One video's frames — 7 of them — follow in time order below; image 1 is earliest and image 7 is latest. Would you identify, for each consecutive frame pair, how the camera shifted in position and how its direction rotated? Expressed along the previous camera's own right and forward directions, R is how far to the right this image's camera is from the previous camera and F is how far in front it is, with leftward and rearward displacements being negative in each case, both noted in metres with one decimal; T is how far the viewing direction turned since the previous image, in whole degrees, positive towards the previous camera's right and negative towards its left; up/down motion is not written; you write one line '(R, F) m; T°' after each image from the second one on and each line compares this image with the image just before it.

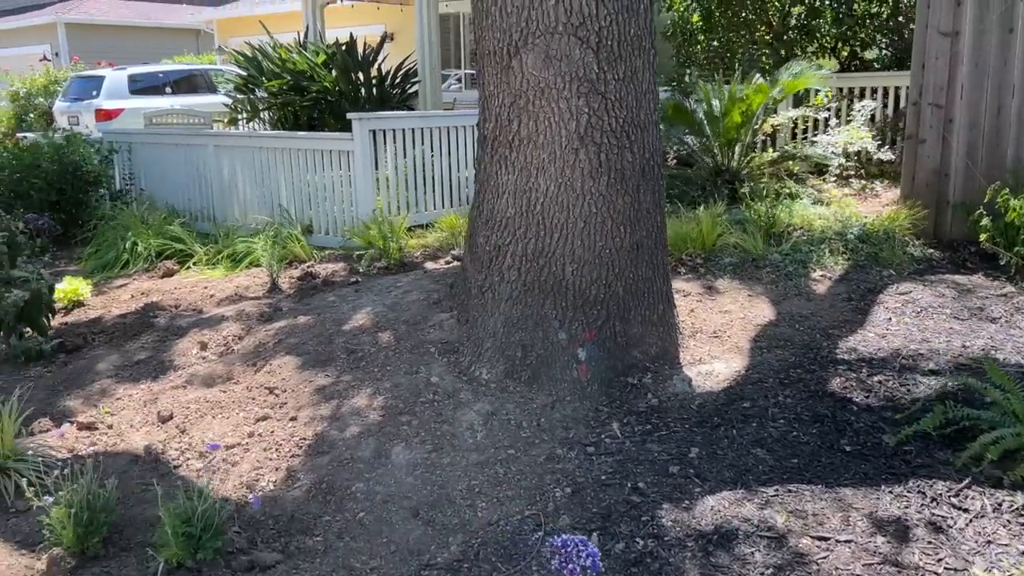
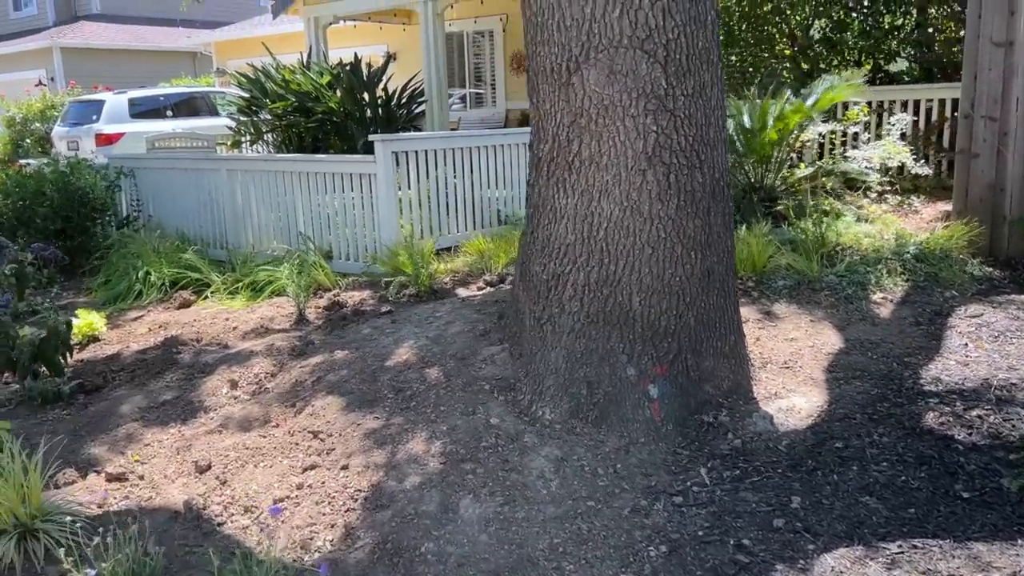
(-0.3, +0.3) m; 0°
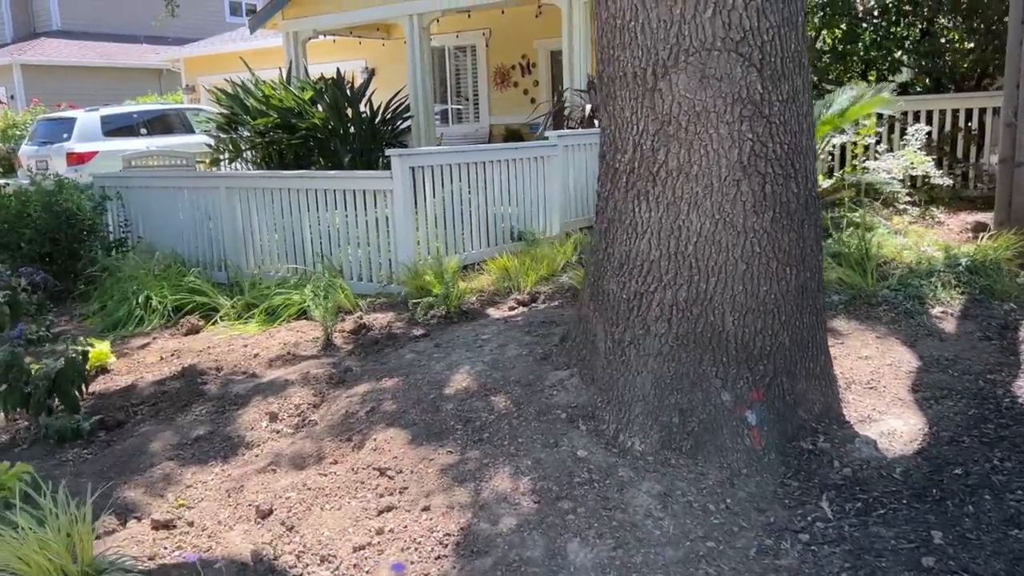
(-0.5, +0.3) m; +3°
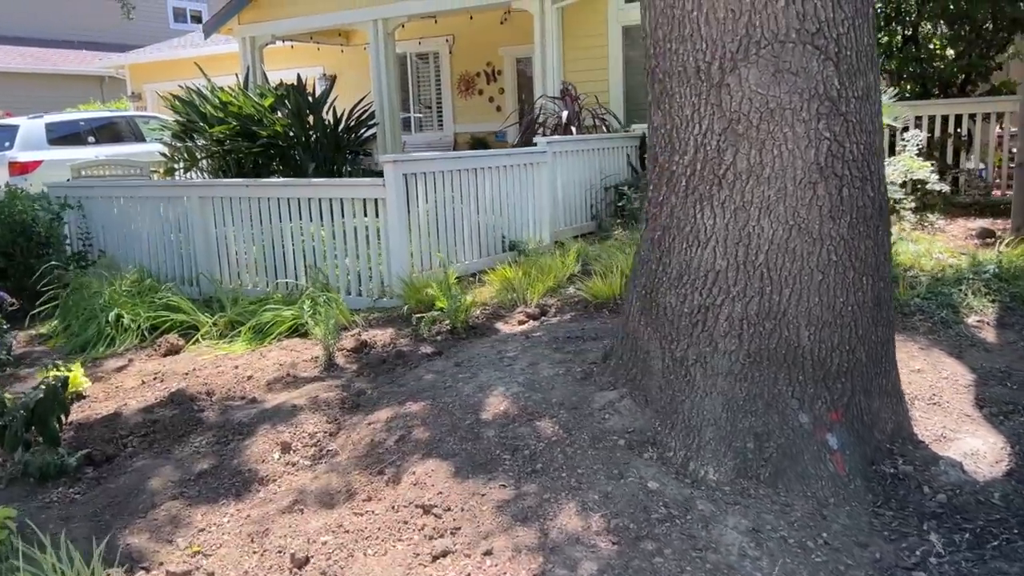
(-0.4, +0.3) m; +4°
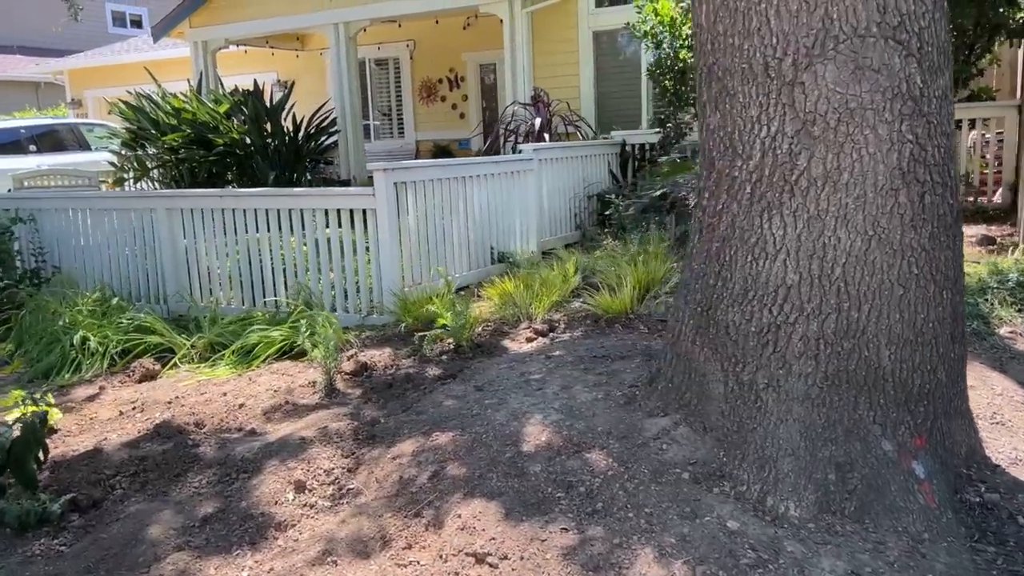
(-0.4, +0.3) m; +4°
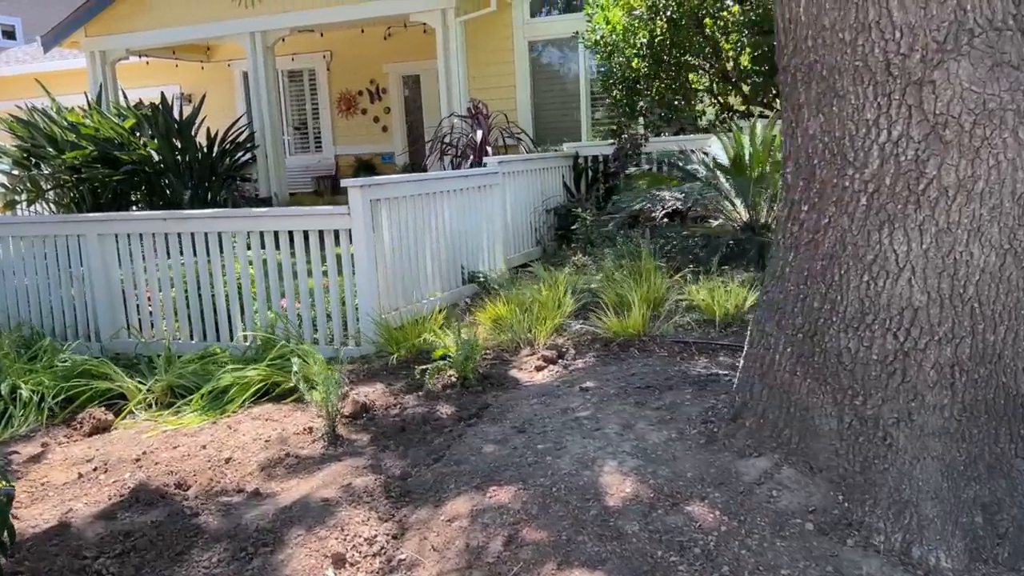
(-0.6, +0.5) m; +7°
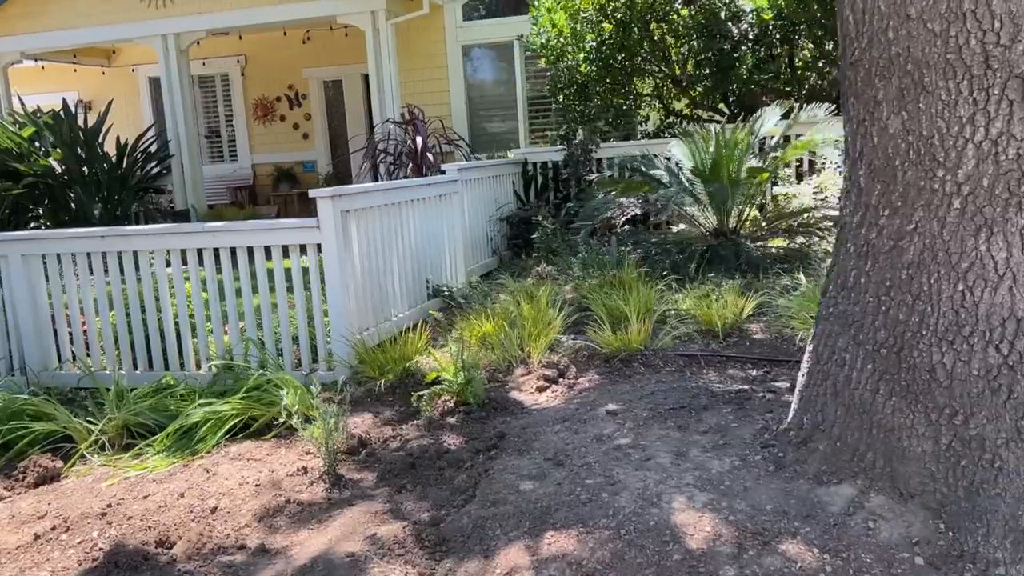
(-0.5, +0.4) m; +6°
